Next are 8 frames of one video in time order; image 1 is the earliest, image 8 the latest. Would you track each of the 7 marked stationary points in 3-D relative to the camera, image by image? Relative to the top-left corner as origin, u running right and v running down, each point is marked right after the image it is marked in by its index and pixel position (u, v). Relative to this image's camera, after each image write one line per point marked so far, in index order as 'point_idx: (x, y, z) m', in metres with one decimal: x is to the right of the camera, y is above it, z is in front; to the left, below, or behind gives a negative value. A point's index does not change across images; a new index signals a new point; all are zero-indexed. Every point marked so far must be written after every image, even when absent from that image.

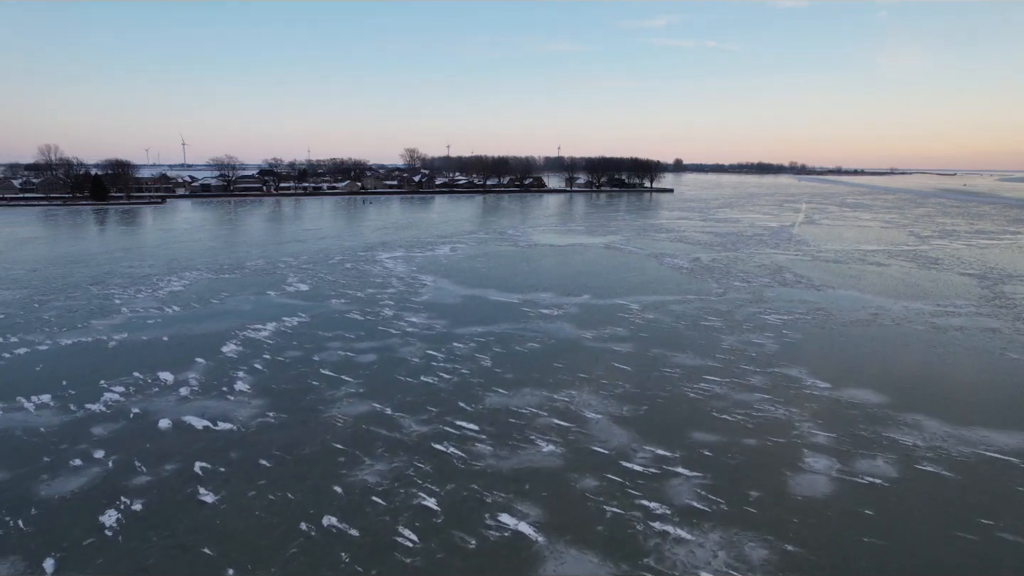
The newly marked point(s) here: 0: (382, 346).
0: (-0.8, -0.4, +4.2) m
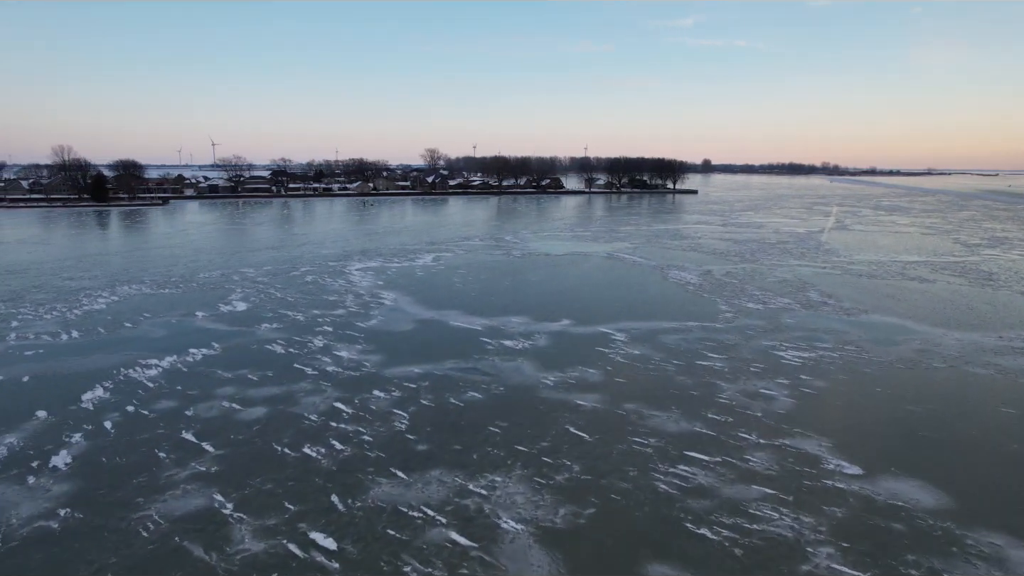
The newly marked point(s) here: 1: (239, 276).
0: (-1.2, -0.5, +3.3) m
1: (-2.9, +0.1, +6.9) m
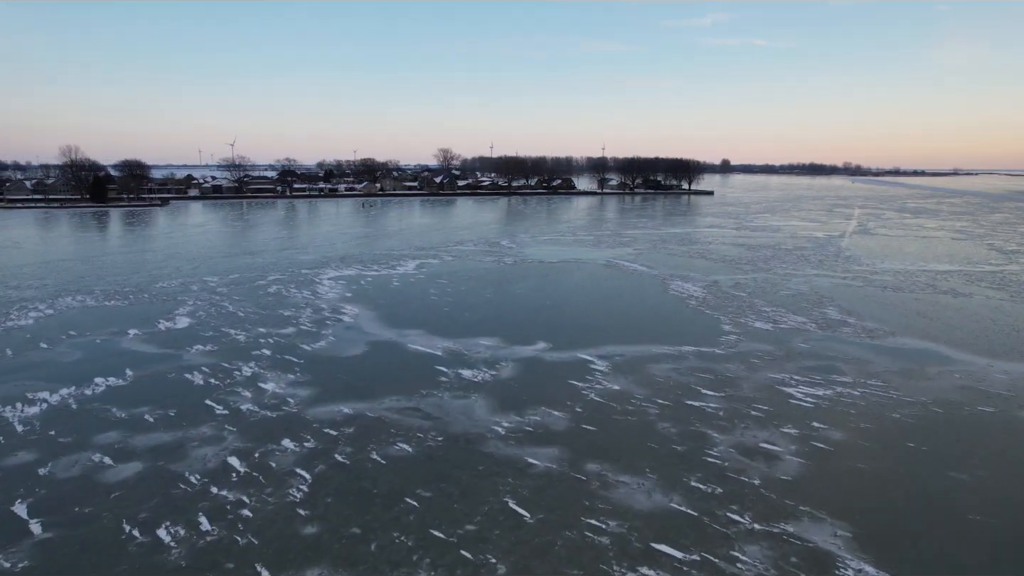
0: (-1.4, -0.6, +2.7) m
1: (-3.0, 0.0, +6.3) m
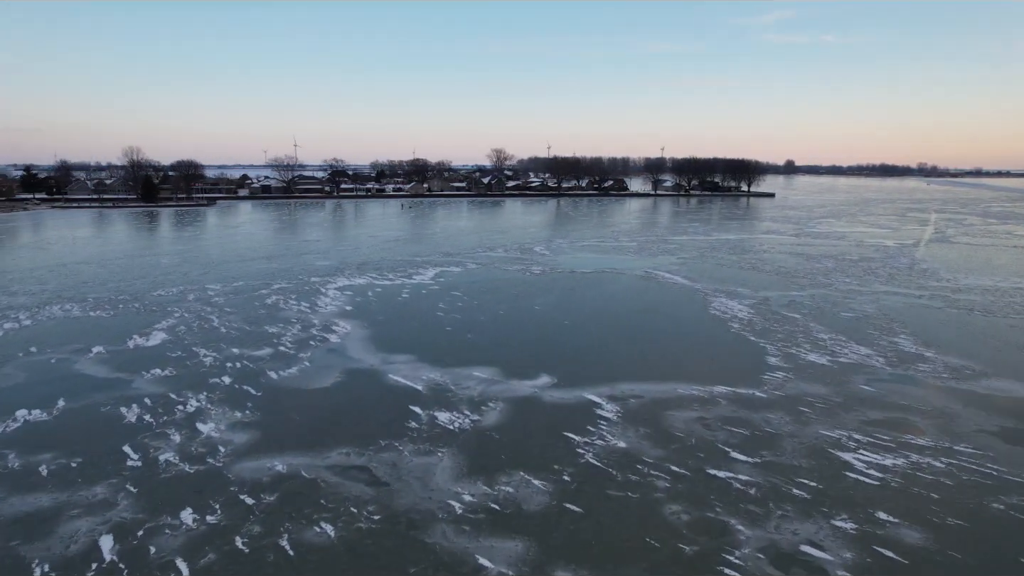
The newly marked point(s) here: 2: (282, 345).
0: (-1.6, -0.7, +2.2) m
1: (-2.8, -0.1, +5.9) m
2: (-1.5, -0.4, +4.3) m
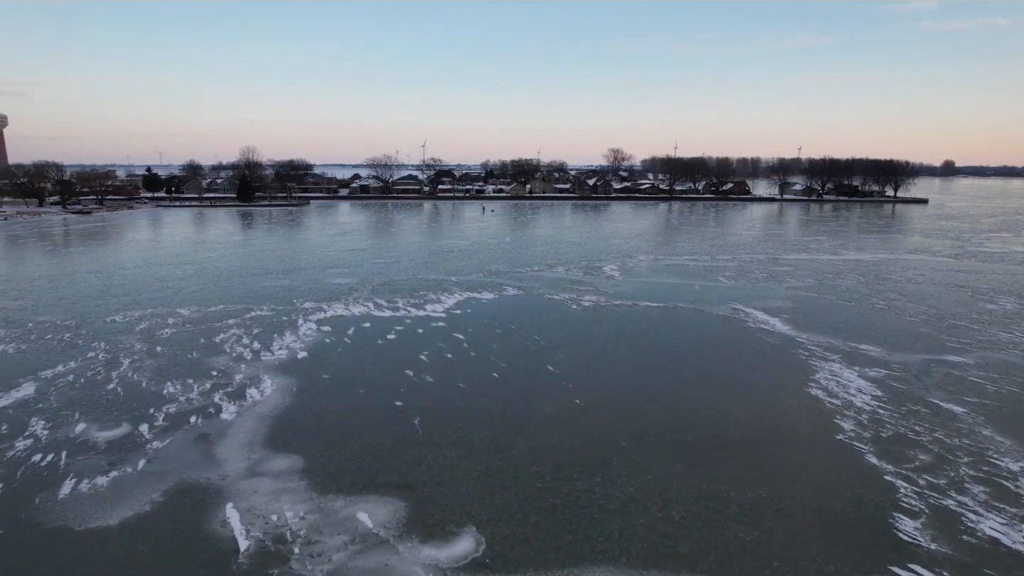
0: (-2.1, -1.0, +1.0) m
1: (-2.7, -0.3, +4.9) m
2: (-1.7, -0.6, +3.0) m
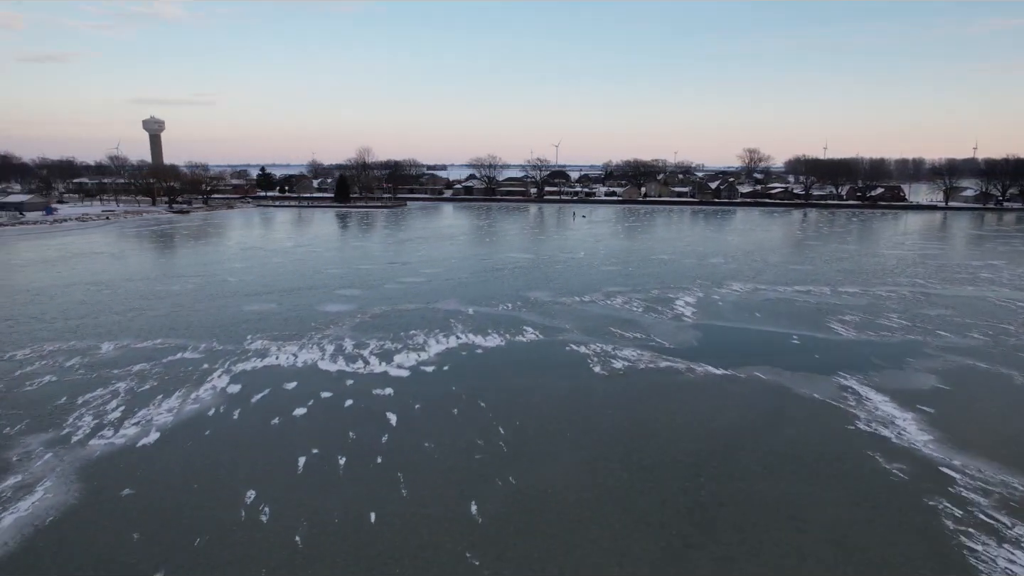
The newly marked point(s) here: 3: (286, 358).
0: (-3.0, -1.2, -0.1) m
1: (-2.8, -0.4, +3.8) m
2: (-2.1, -0.8, +1.9) m
3: (-1.4, -0.4, +4.1) m
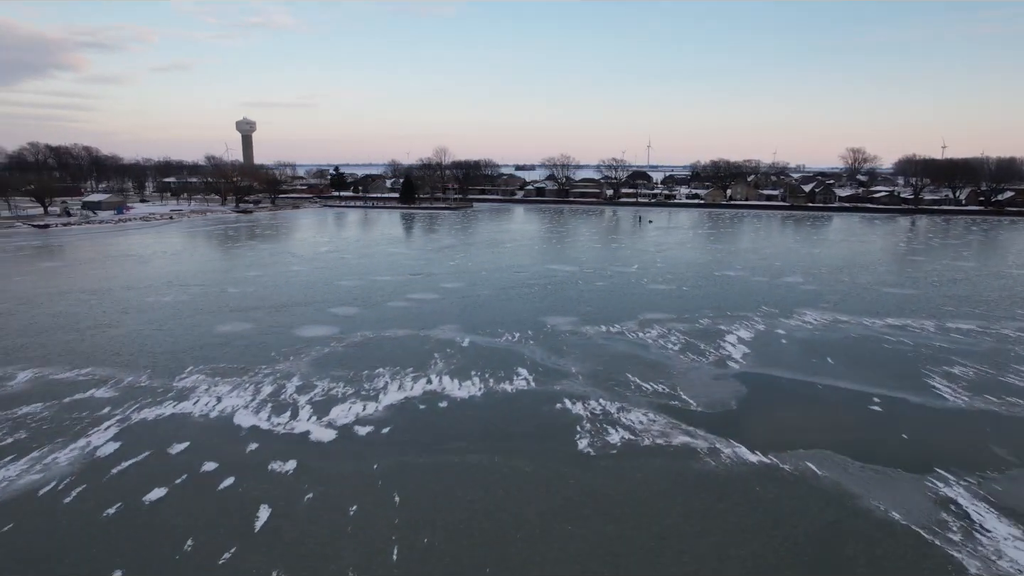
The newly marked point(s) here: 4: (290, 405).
0: (-3.7, -1.2, -0.6) m
1: (-2.9, -0.6, +3.3) m
2: (-2.5, -0.9, +1.2) m
3: (-1.5, -0.5, +3.3) m
4: (-1.0, -0.5, +3.3) m
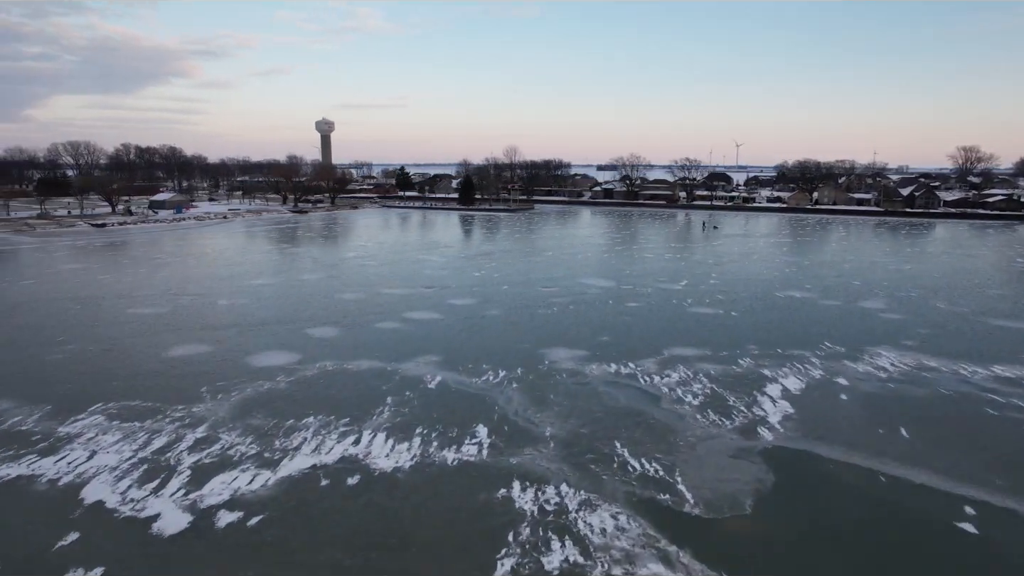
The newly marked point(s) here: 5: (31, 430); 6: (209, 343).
0: (-4.4, -1.3, -0.9) m
1: (-3.1, -0.6, +2.8) m
2: (-3.0, -1.0, +0.7) m
3: (-1.7, -0.7, +2.7) m
4: (-1.3, -0.7, +2.6) m
5: (-2.1, -0.6, +2.9) m
6: (-1.9, -0.4, +4.4) m
